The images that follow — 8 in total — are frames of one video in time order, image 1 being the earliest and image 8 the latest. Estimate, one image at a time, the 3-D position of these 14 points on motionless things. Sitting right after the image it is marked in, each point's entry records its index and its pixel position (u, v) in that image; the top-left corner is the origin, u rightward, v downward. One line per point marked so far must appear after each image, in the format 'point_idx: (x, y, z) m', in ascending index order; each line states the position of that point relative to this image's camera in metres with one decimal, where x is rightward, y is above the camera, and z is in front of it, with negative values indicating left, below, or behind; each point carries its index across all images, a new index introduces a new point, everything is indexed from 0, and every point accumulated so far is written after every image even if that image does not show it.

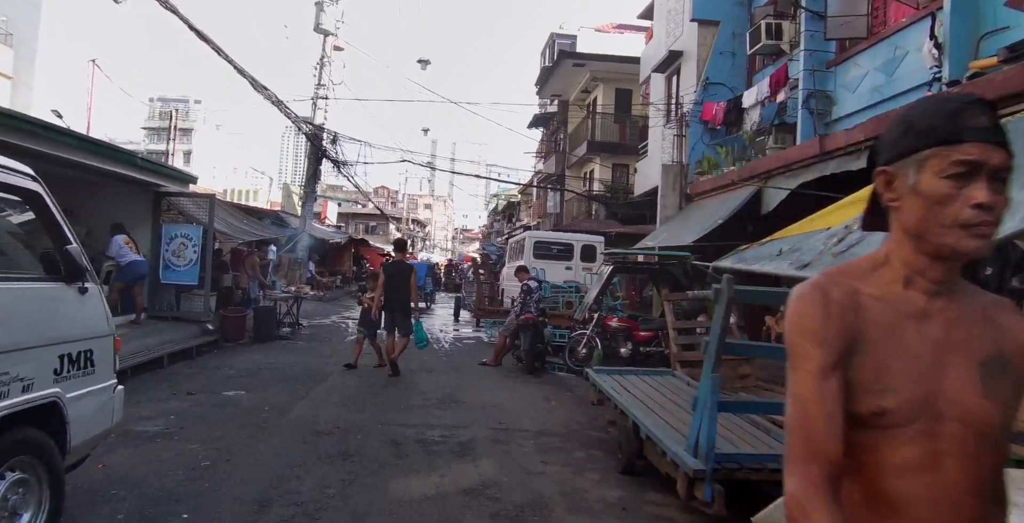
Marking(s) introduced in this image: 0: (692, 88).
0: (+4.3, +4.1, +14.4) m
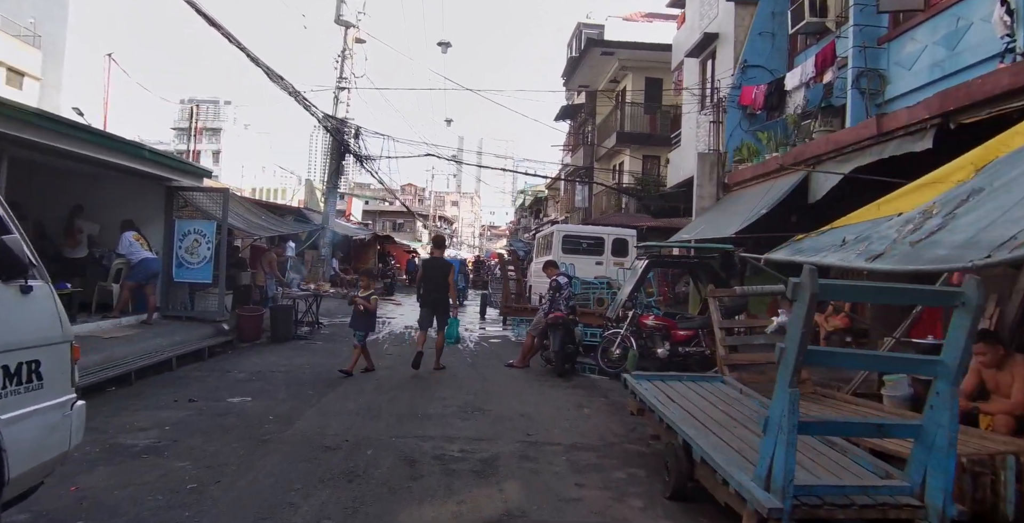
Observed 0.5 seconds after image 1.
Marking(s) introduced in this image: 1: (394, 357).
0: (+4.9, +4.2, +13.6) m
1: (-1.8, -1.5, +9.4) m
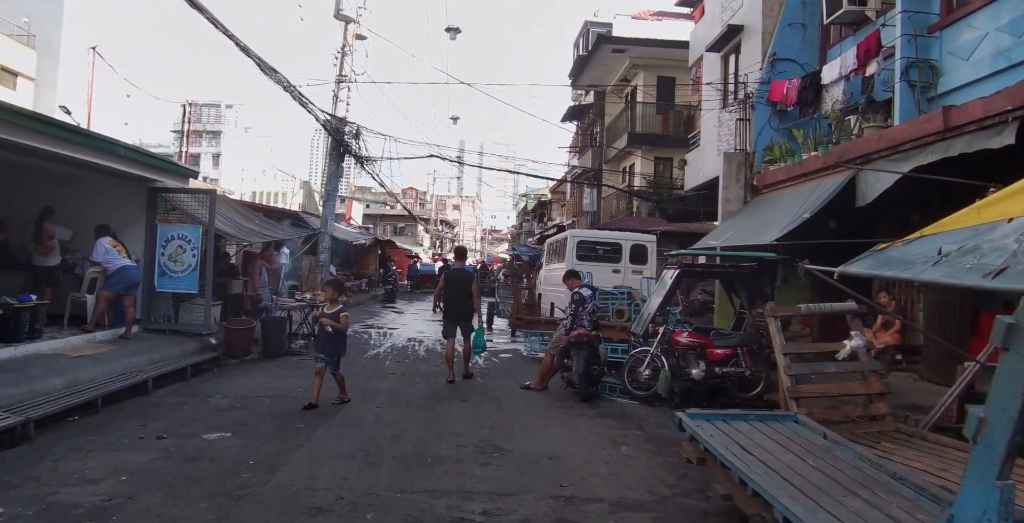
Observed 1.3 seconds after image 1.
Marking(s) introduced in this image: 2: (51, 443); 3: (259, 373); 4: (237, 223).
0: (+5.1, +4.1, +12.7) m
1: (-1.6, -1.6, +8.5) m
2: (-4.0, -1.6, +5.3) m
3: (-3.5, -1.5, +8.4) m
4: (-5.0, +0.7, +11.1) m
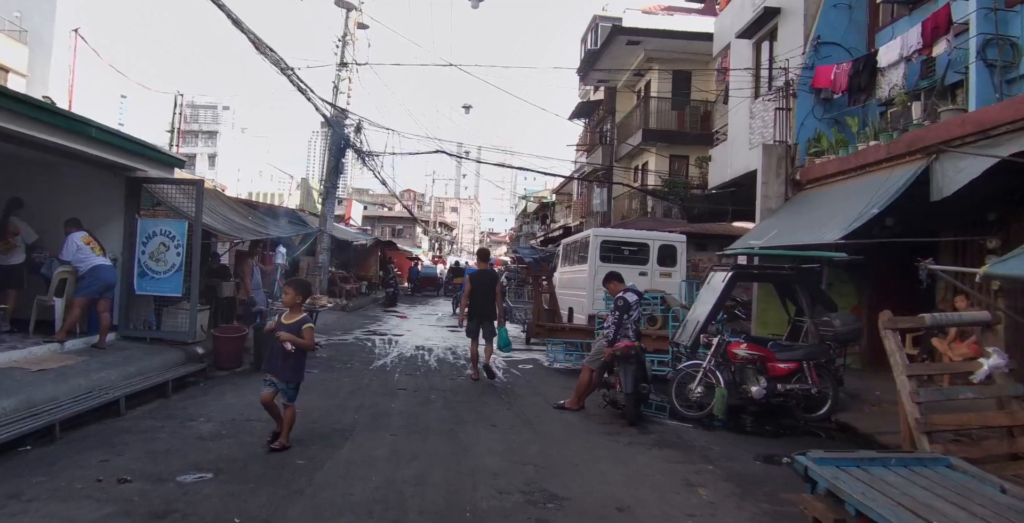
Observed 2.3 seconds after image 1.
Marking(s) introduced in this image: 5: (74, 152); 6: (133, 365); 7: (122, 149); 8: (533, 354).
0: (+5.4, +4.0, +11.7) m
1: (-1.3, -1.6, +7.4) m
2: (-3.6, -1.5, +4.2) m
3: (-3.1, -1.5, +7.3) m
4: (-4.6, +0.7, +10.0) m
5: (-5.4, +1.4, +7.5) m
6: (-4.4, -1.2, +7.1) m
7: (-5.1, +1.5, +7.9) m
8: (+0.4, -1.7, +11.5) m
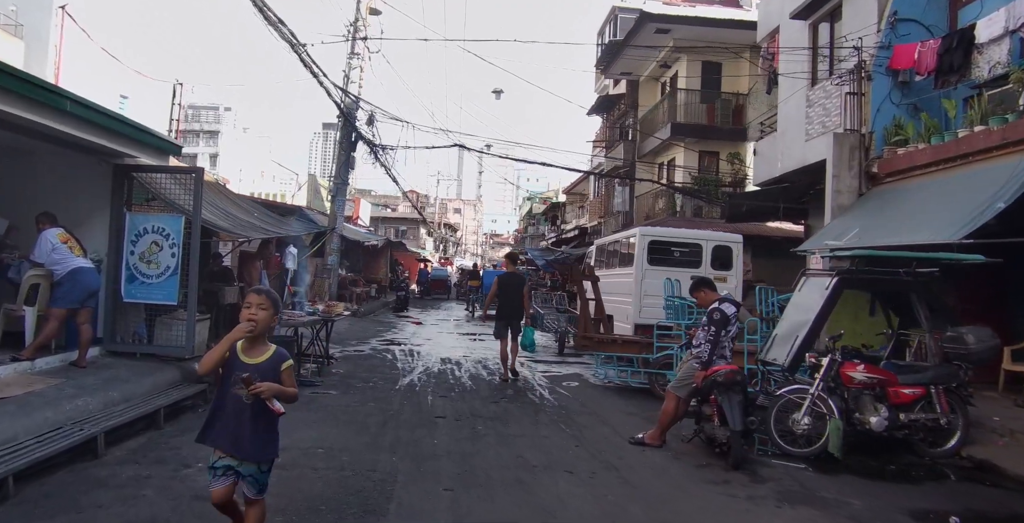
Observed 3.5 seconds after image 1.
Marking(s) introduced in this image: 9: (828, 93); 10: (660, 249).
0: (+6.1, +4.0, +10.4) m
1: (-0.6, -1.6, +6.2) m
2: (-3.0, -1.6, +2.9) m
3: (-2.5, -1.5, +6.0) m
4: (-4.0, +0.7, +8.8) m
5: (-4.8, +1.3, +6.3) m
6: (-3.8, -1.2, +5.9) m
7: (-4.5, +1.4, +6.7) m
8: (+1.0, -1.8, +10.2) m
9: (+5.7, +3.1, +11.2) m
10: (+2.5, +0.2, +10.5) m
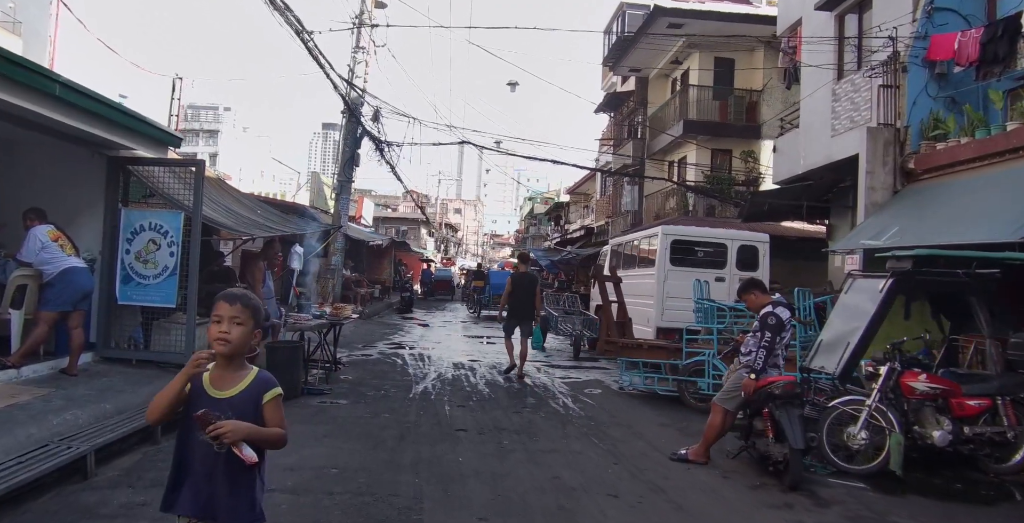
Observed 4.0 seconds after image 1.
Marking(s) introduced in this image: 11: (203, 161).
0: (+6.3, +4.0, +9.9) m
1: (-0.4, -1.6, +5.7) m
2: (-2.7, -1.5, +2.5) m
3: (-2.2, -1.5, +5.5) m
4: (-3.8, +0.7, +8.3) m
5: (-4.5, +1.3, +5.8) m
6: (-3.6, -1.2, +5.4) m
7: (-4.2, +1.5, +6.2) m
8: (+1.3, -1.8, +9.8) m
9: (+6.0, +3.1, +10.7) m
10: (+2.8, +0.2, +10.0) m
11: (-3.3, +1.1, +6.5) m
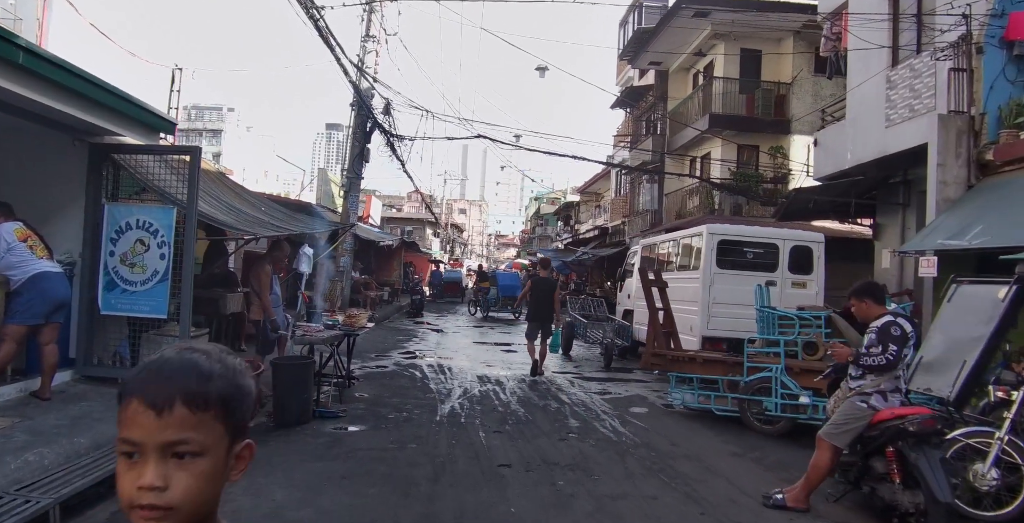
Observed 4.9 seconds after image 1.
0: (+6.8, +3.9, +9.0) m
1: (0.0, -1.6, +4.8) m
2: (-2.3, -1.6, +1.5) m
3: (-1.8, -1.6, +4.6) m
4: (-3.3, +0.6, +7.4) m
5: (-4.1, +1.3, +4.9) m
6: (-3.1, -1.3, +4.5) m
7: (-3.8, +1.4, +5.3) m
8: (+1.7, -1.8, +8.8) m
9: (+6.4, +3.0, +9.8) m
10: (+3.2, +0.2, +9.0) m
11: (-2.9, +1.0, +5.6) m
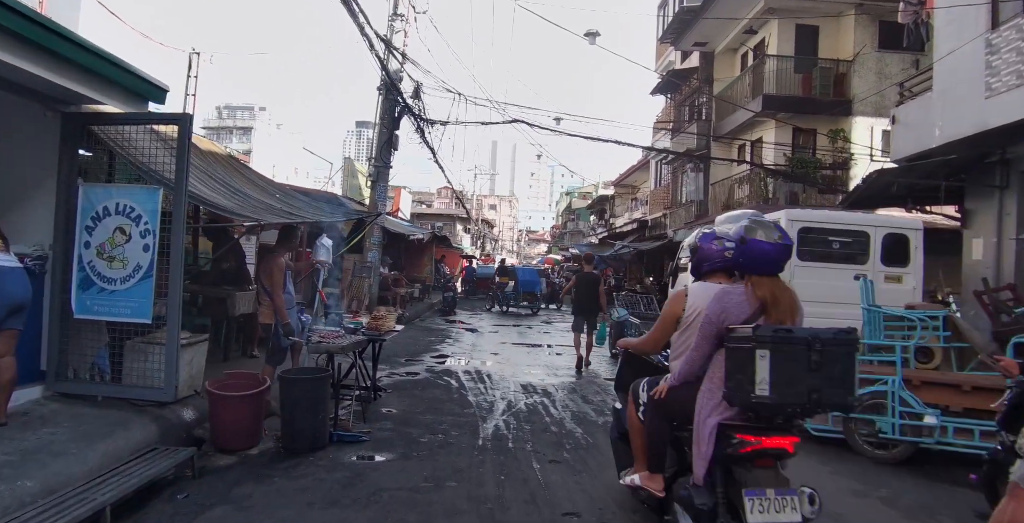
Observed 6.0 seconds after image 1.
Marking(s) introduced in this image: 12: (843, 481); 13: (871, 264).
0: (+7.4, +4.1, +7.5) m
1: (+0.5, -1.6, +3.6) m
2: (-2.1, -1.5, +0.5) m
3: (-1.4, -1.5, +3.6) m
4: (-2.8, +0.7, +6.4) m
5: (-3.7, +1.4, +3.9) m
6: (-2.7, -1.2, +3.5) m
7: (-3.3, +1.5, +4.3) m
8: (+2.3, -1.7, +7.6) m
9: (+7.1, +3.2, +8.3) m
10: (+3.8, +0.3, +7.7) m
11: (-2.4, +1.1, +4.6) m
12: (+2.6, -1.7, +4.9) m
13: (+4.6, 0.0, +7.8) m
